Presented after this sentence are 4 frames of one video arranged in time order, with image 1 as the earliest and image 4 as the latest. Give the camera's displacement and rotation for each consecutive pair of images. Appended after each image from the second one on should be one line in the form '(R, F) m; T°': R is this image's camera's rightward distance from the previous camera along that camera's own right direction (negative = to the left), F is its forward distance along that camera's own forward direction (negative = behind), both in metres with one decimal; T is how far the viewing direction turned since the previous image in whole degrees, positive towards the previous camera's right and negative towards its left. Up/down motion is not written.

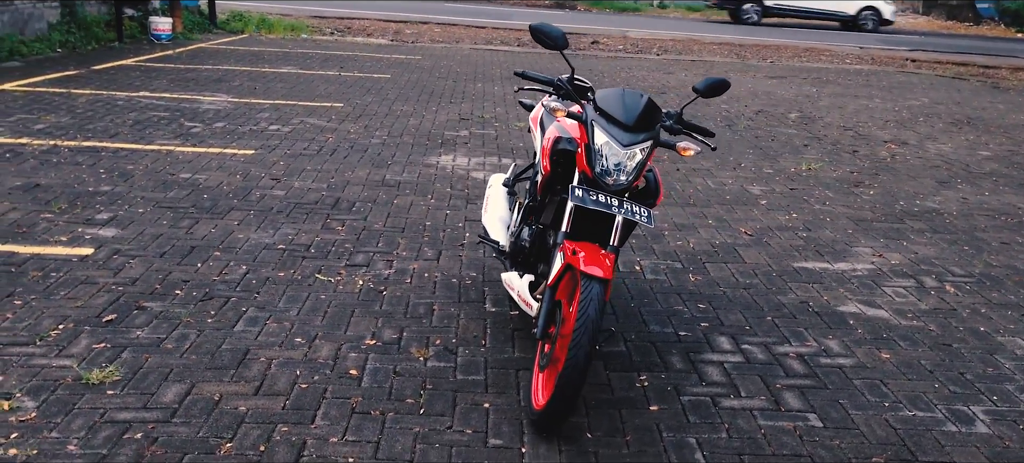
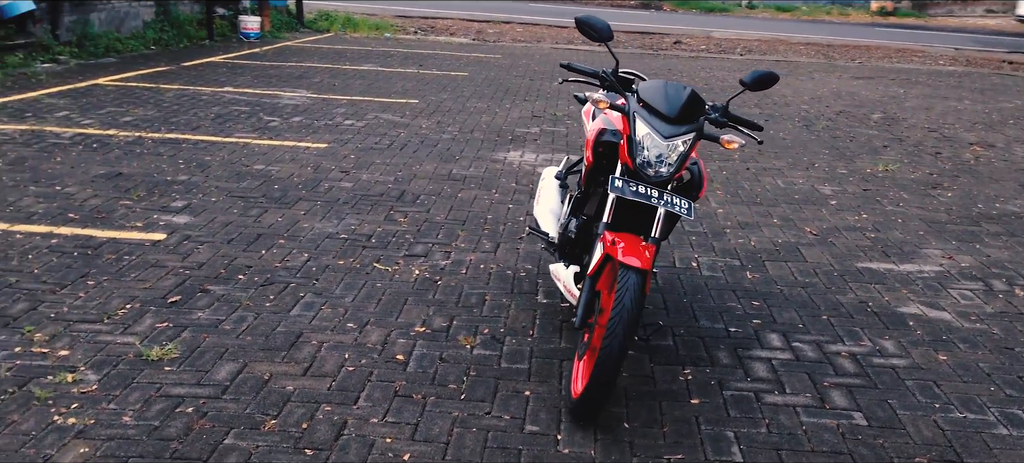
(+0.1, 0.0) m; -5°
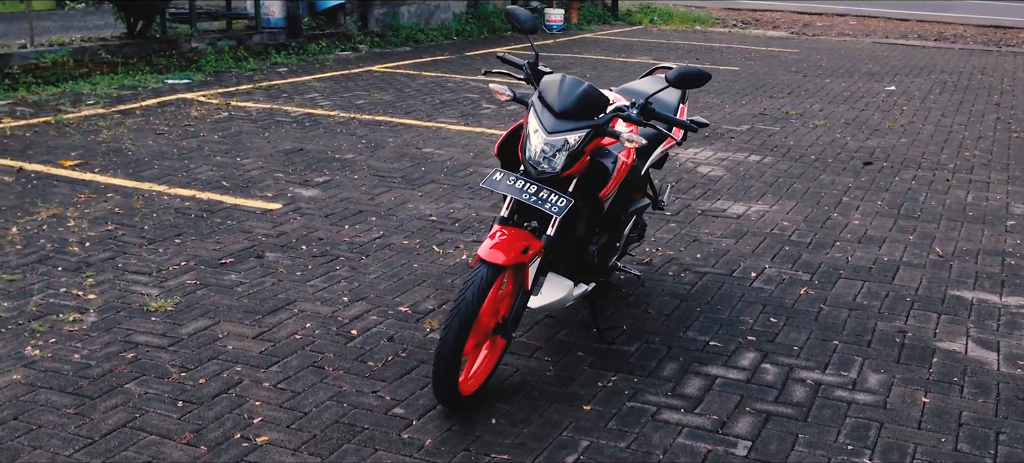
(+1.6, +0.3) m; -19°
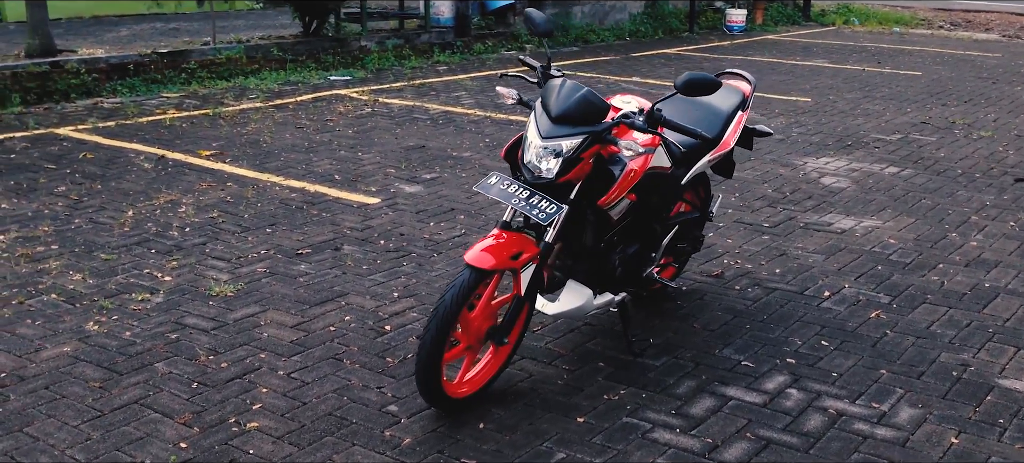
(+0.7, +0.1) m; -11°
